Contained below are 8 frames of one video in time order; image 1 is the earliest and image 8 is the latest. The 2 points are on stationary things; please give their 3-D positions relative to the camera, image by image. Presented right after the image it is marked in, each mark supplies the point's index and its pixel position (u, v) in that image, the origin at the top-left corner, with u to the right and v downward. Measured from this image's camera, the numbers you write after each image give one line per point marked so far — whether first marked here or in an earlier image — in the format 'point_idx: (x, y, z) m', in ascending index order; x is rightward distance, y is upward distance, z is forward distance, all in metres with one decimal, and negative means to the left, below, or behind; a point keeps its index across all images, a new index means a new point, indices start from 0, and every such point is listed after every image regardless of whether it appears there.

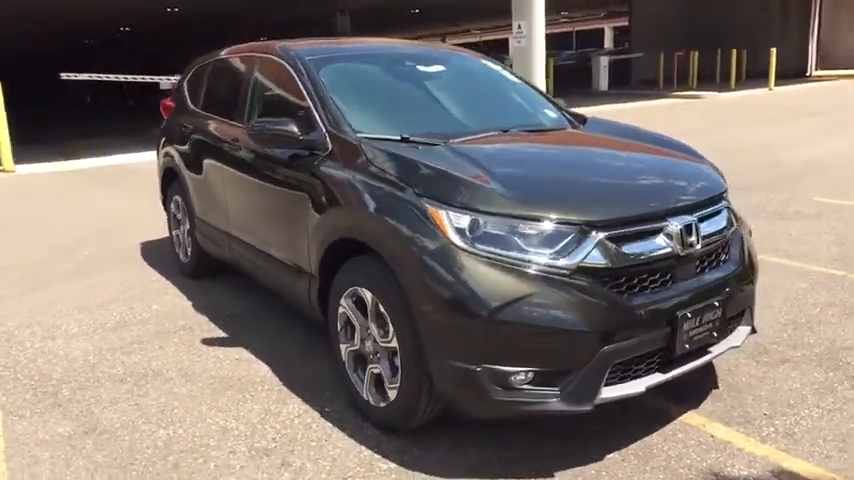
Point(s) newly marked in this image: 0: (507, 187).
0: (+0.4, +0.3, +3.1) m
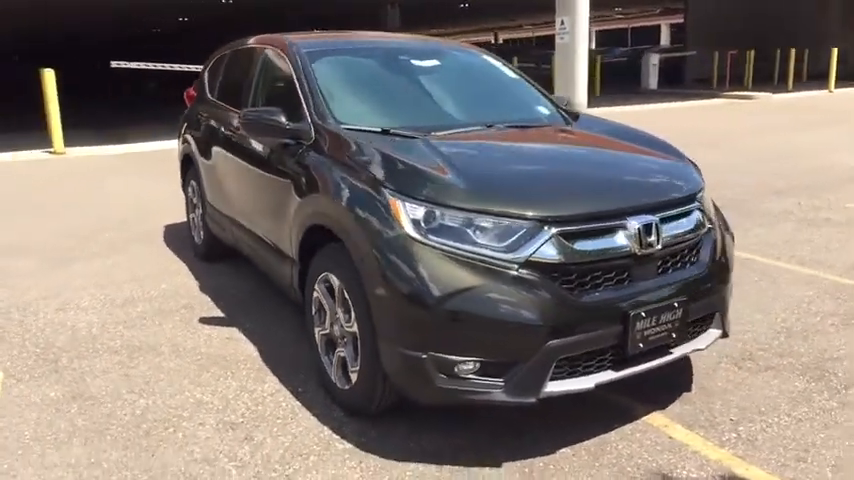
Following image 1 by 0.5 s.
0: (+0.2, +0.3, +3.2) m
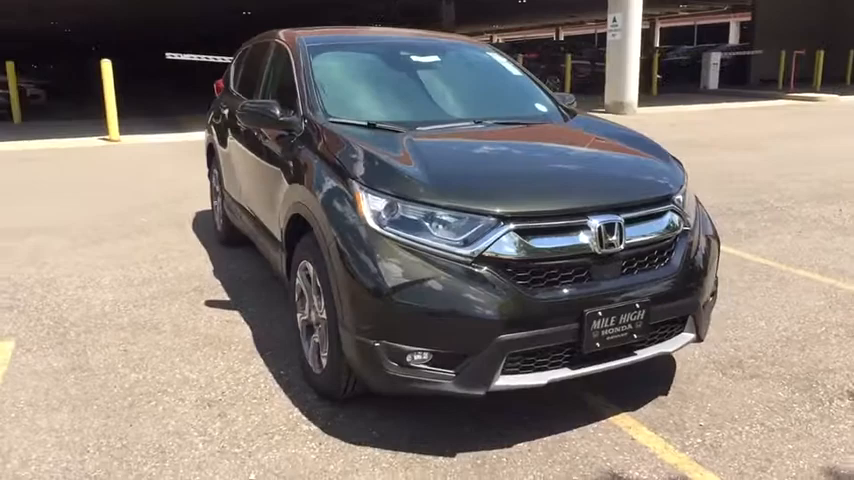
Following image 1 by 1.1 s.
0: (0.0, +0.3, +3.3) m
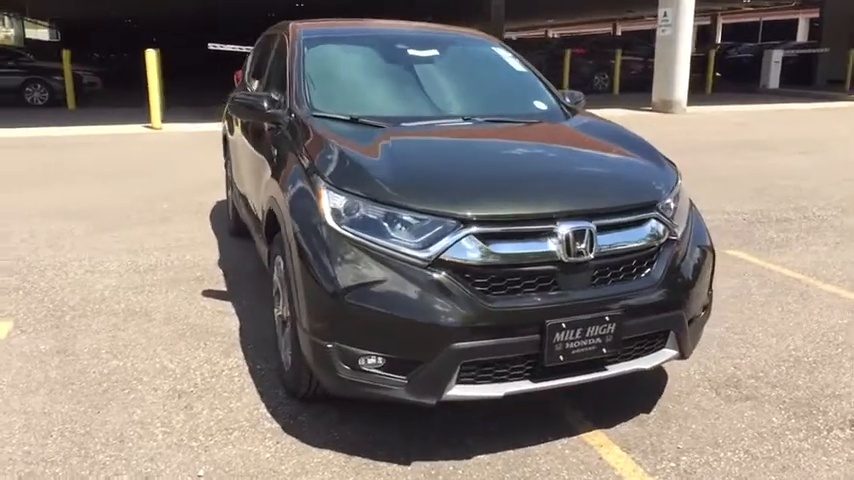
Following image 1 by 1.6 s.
0: (-0.2, +0.3, +3.1) m
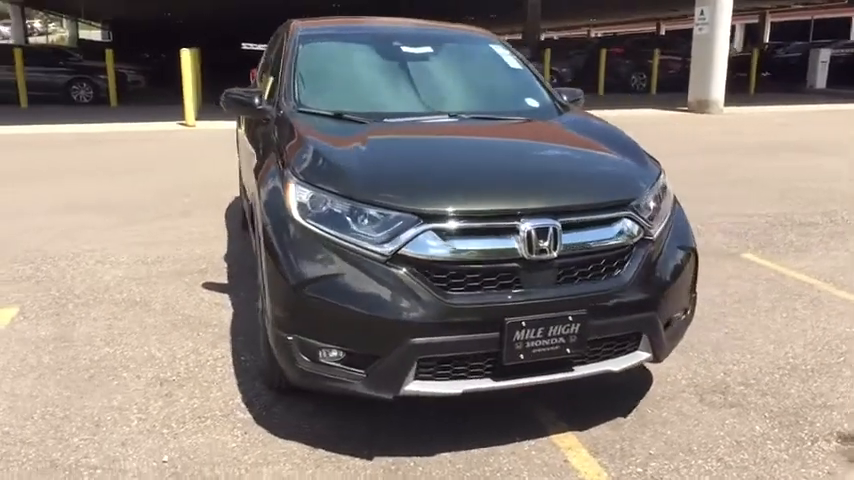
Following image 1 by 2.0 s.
0: (-0.3, +0.3, +3.2) m
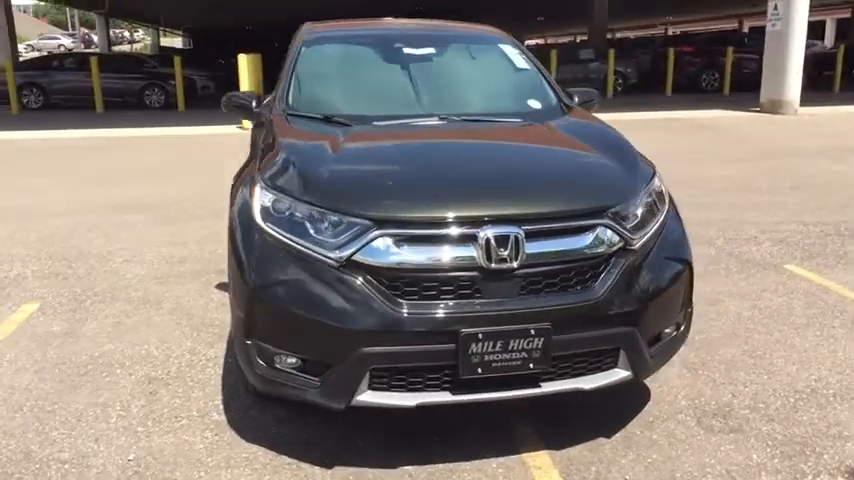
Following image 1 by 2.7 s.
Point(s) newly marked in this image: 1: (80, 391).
0: (-0.5, +0.3, +3.1) m
1: (-2.0, -0.9, +3.7) m
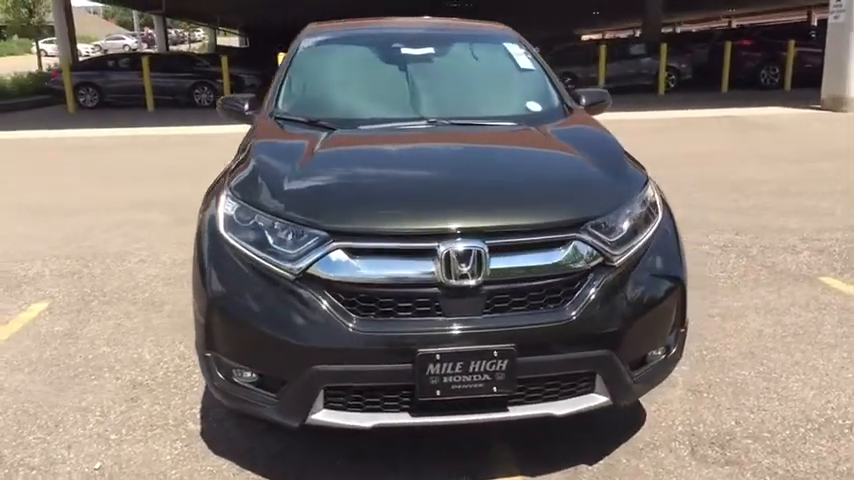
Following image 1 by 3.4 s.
0: (-0.6, +0.3, +3.0) m
1: (-2.1, -0.9, +3.8) m
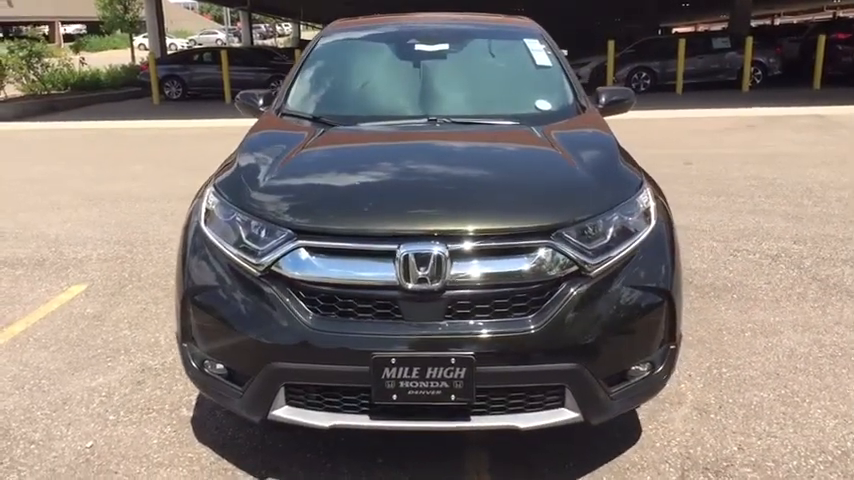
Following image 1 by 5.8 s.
0: (-0.7, +0.3, +3.0) m
1: (-2.1, -0.8, +4.0) m
